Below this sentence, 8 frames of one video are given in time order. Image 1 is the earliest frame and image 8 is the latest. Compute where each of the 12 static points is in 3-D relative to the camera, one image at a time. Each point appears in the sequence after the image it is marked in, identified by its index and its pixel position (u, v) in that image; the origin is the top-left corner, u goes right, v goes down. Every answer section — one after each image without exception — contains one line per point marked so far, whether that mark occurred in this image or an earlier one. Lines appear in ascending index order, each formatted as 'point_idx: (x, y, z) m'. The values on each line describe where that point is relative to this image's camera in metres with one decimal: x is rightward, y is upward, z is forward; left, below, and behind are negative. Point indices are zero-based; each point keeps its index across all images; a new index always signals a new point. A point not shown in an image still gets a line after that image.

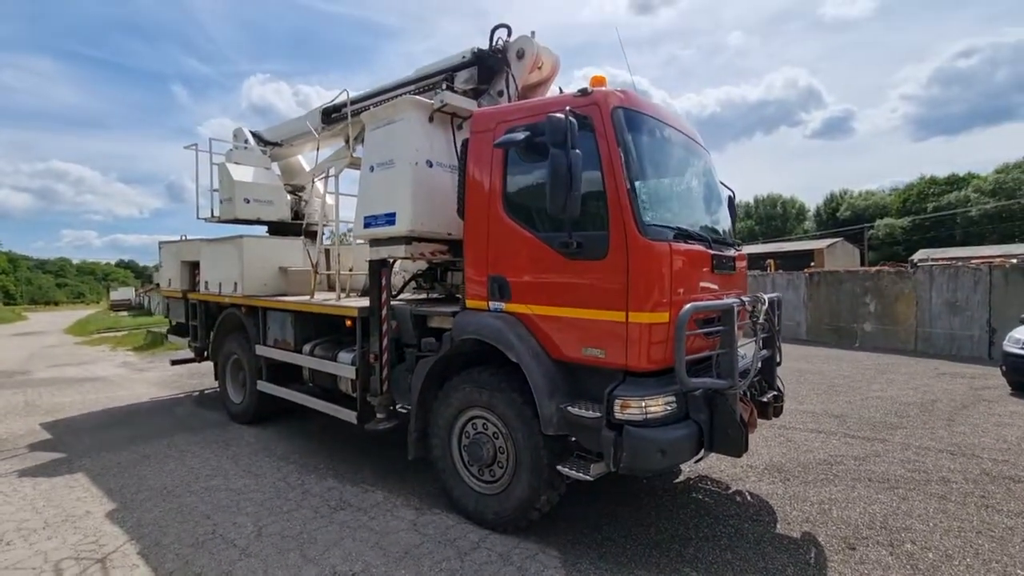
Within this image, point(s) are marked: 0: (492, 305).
0: (-0.1, -0.1, +3.9) m
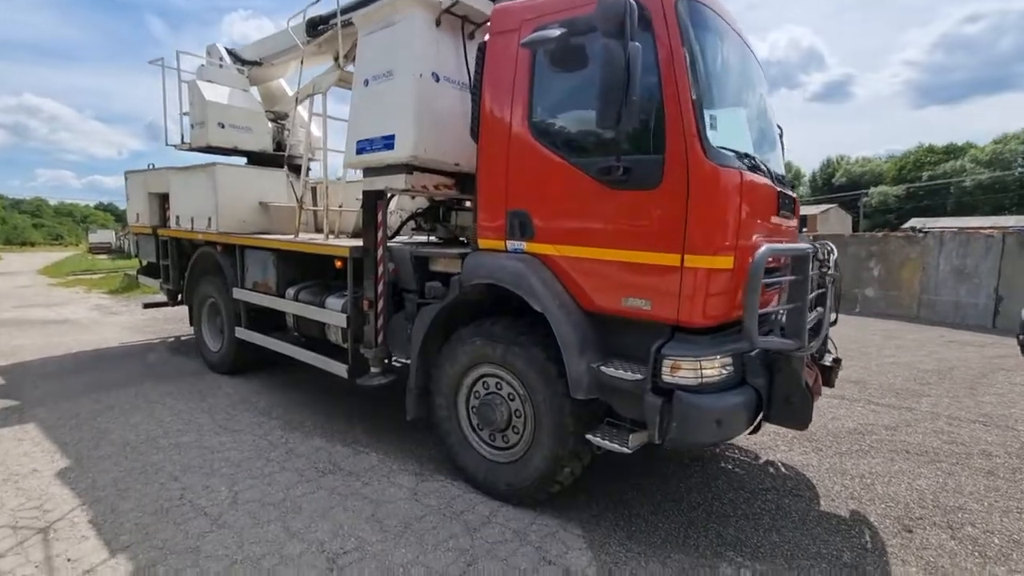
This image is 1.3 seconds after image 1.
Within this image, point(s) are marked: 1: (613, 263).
0: (0.0, +0.3, +3.3) m
1: (+0.6, +0.2, +2.9) m
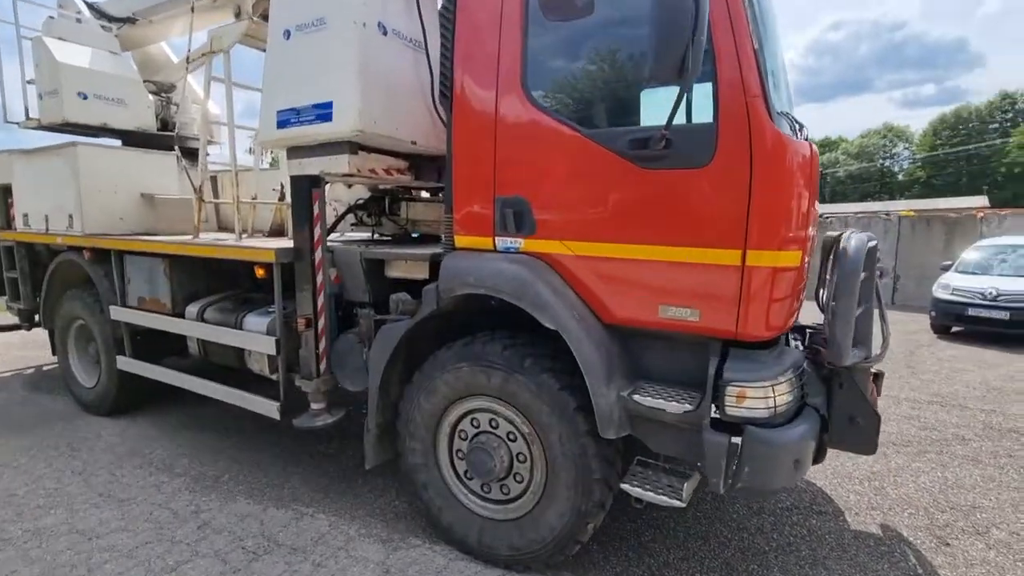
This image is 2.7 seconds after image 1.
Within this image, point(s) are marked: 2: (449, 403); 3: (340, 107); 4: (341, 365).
0: (0.0, +0.2, +2.6) m
1: (+0.6, +0.1, +2.3) m
2: (-0.3, -0.6, +2.7) m
3: (-1.1, +1.1, +3.0) m
4: (-1.1, -0.5, +3.2) m
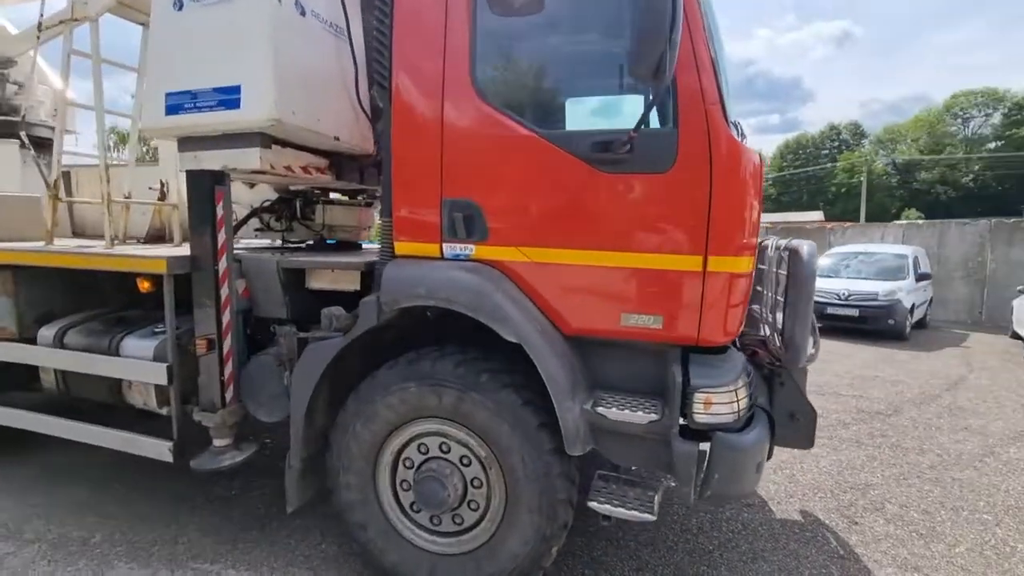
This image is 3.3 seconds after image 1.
0: (-0.3, +0.2, +2.4) m
1: (+0.4, +0.1, +2.2) m
2: (-0.6, -0.7, +2.4) m
3: (-1.4, +1.0, +2.6) m
4: (-1.5, -0.6, +2.7) m
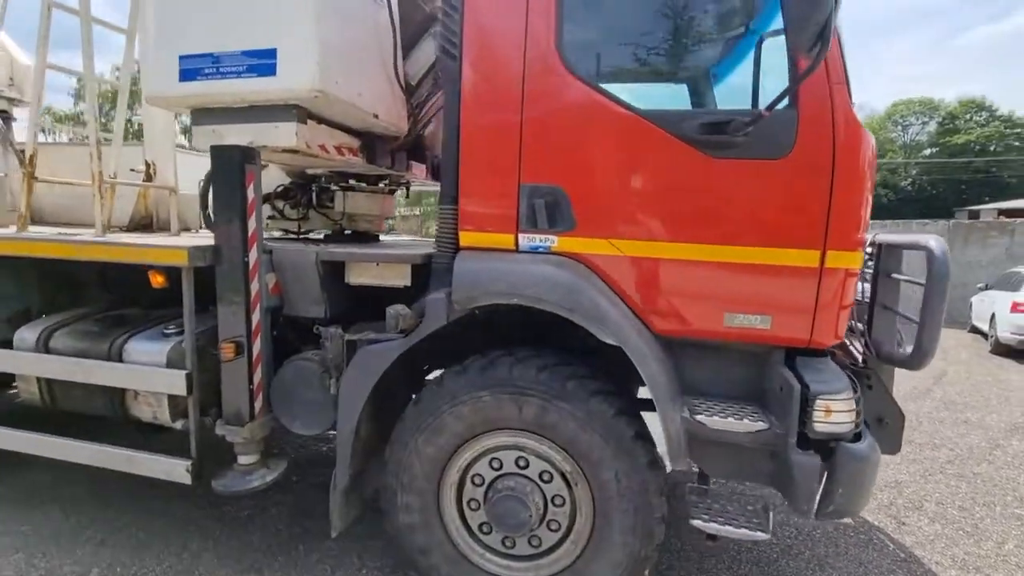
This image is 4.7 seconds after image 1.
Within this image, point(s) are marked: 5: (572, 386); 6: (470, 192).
0: (+0.1, +0.2, +2.1) m
1: (+0.8, +0.1, +2.0) m
2: (-0.2, -0.7, +2.1) m
3: (-1.0, +1.1, +2.3) m
4: (-1.1, -0.6, +2.4) m
5: (+0.2, -0.4, +2.0) m
6: (-0.2, +0.4, +2.2) m
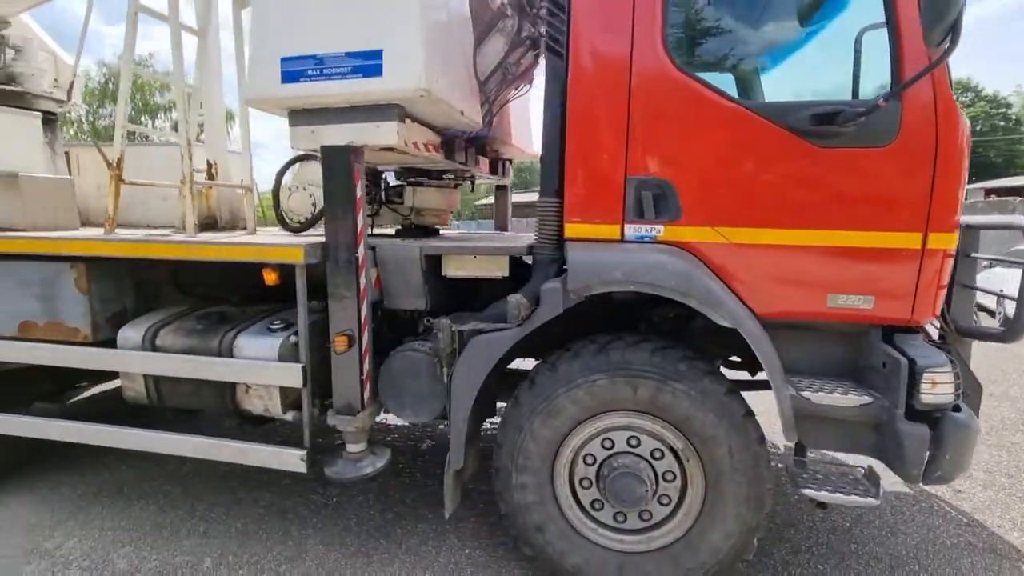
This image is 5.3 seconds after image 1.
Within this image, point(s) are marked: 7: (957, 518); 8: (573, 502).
0: (+0.6, +0.3, +2.2) m
1: (+1.3, +0.2, +2.1) m
2: (+0.3, -0.6, +2.3) m
3: (-0.6, +1.1, +2.3) m
4: (-0.6, -0.5, +2.5) m
5: (+0.8, -0.3, +2.2) m
6: (+0.3, +0.5, +2.3) m
7: (+2.8, -1.4, +3.1) m
8: (+0.3, -1.0, +2.3) m
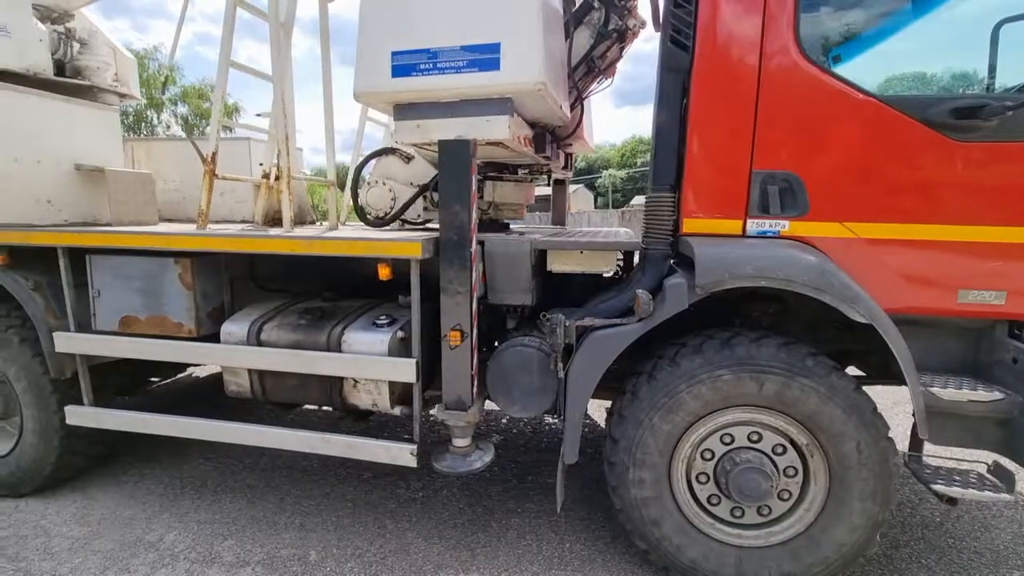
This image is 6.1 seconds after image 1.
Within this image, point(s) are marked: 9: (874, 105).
0: (+1.1, +0.3, +2.2) m
1: (+1.9, +0.2, +2.1) m
2: (+0.9, -0.6, +2.3) m
3: (0.0, +1.1, +2.3) m
4: (0.0, -0.5, +2.5) m
5: (+1.3, -0.3, +2.2) m
6: (+0.9, +0.5, +2.3) m
7: (+3.3, -1.4, +3.1) m
8: (+0.8, -1.0, +2.3) m
9: (+1.5, +0.8, +2.1) m
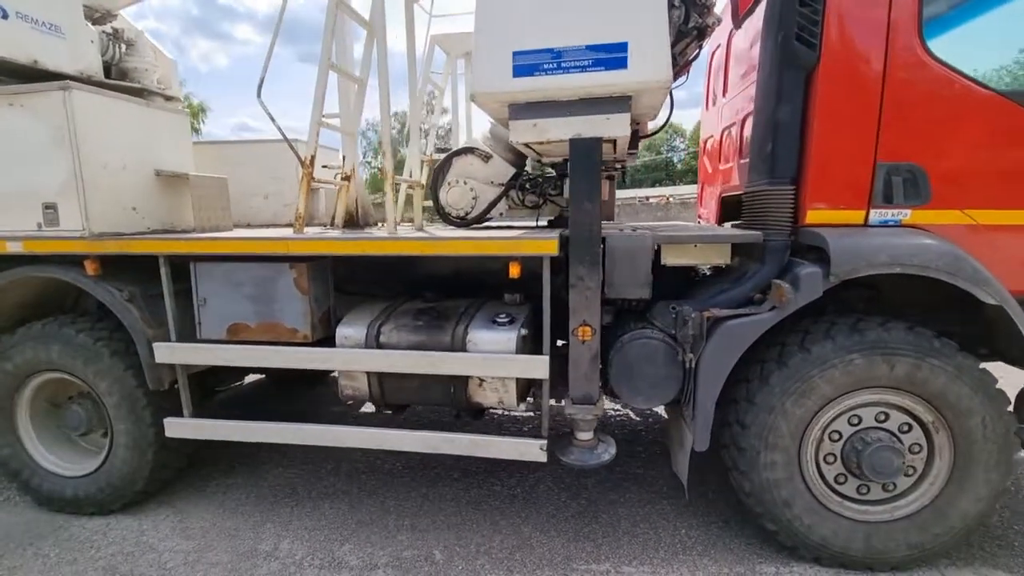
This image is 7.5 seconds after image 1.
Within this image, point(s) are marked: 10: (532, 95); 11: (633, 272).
0: (+1.8, +0.4, +2.3) m
1: (+2.5, +0.3, +2.3) m
2: (+1.5, -0.6, +2.3) m
3: (+0.6, +1.1, +2.3) m
4: (+0.6, -0.5, +2.6) m
5: (+2.0, -0.3, +2.3) m
6: (+1.5, +0.6, +2.3) m
7: (+4.0, -1.3, +3.3) m
8: (+1.5, -0.9, +2.4) m
9: (+2.2, +0.9, +2.2) m
10: (+0.1, +1.0, +2.5) m
11: (+0.6, +0.1, +2.6) m
